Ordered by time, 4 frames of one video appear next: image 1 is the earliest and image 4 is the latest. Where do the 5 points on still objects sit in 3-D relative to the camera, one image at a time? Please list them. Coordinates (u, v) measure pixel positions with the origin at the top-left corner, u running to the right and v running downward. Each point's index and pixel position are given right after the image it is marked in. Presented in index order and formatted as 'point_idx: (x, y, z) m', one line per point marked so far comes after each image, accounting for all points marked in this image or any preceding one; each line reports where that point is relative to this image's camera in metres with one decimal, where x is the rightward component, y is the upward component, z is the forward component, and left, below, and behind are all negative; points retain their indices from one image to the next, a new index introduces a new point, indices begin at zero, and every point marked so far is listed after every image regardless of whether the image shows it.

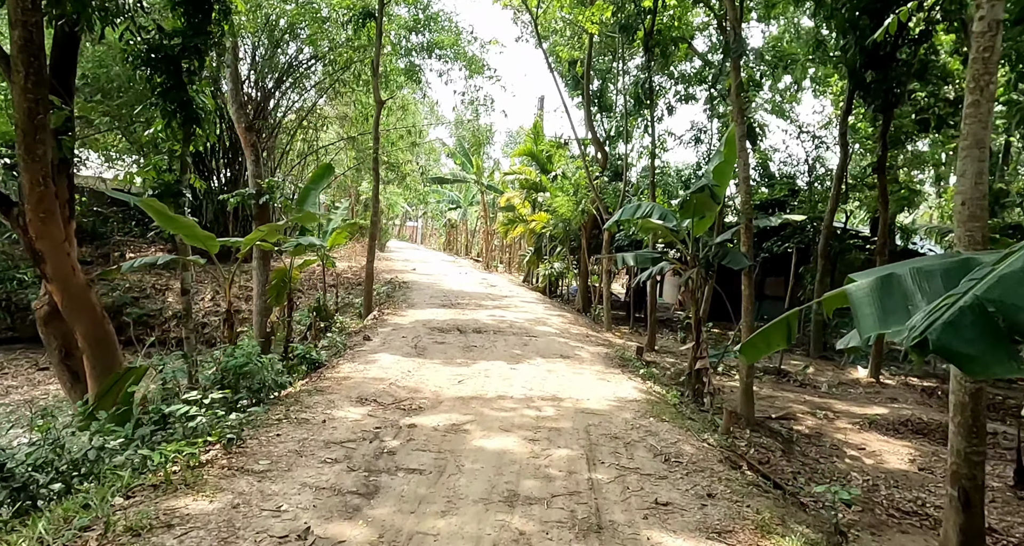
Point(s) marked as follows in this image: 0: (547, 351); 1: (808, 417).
0: (+0.4, -1.0, +8.3) m
1: (+3.5, -1.7, +7.6) m
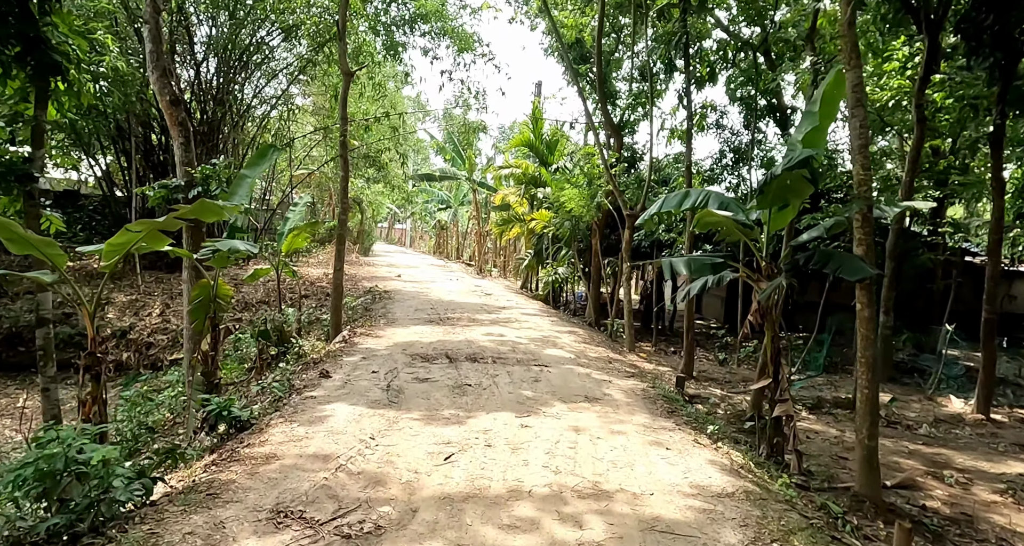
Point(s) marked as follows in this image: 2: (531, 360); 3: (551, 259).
0: (+0.5, -1.1, +6.2) m
1: (+3.6, -1.8, +5.4) m
2: (+0.2, -1.1, +7.8) m
3: (+1.0, +0.4, +15.8) m
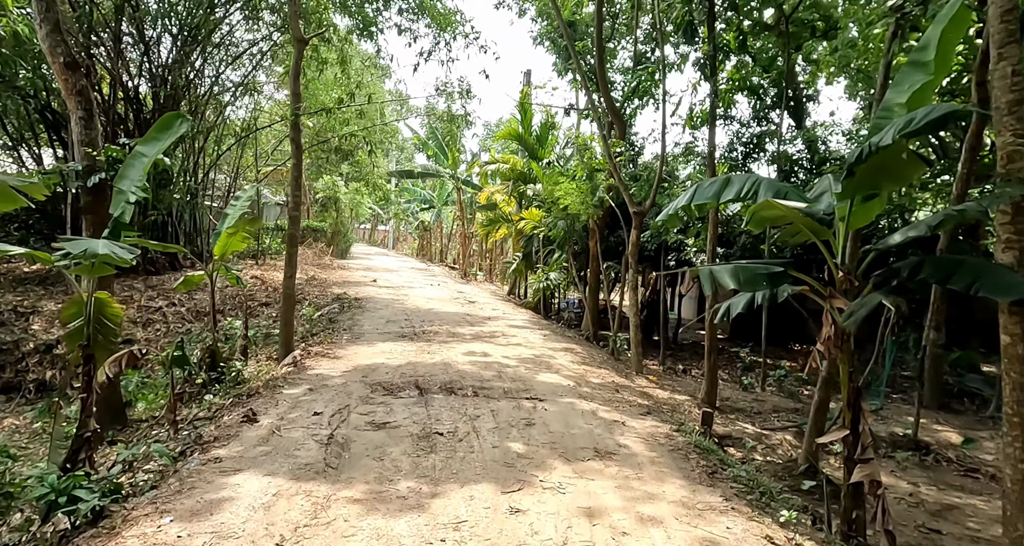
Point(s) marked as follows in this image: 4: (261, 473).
0: (+0.4, -1.2, +4.7) m
1: (+3.5, -1.9, +4.0) m
2: (+0.1, -1.2, +6.3) m
3: (+0.7, +0.2, +14.3) m
4: (-1.5, -1.2, +3.7) m
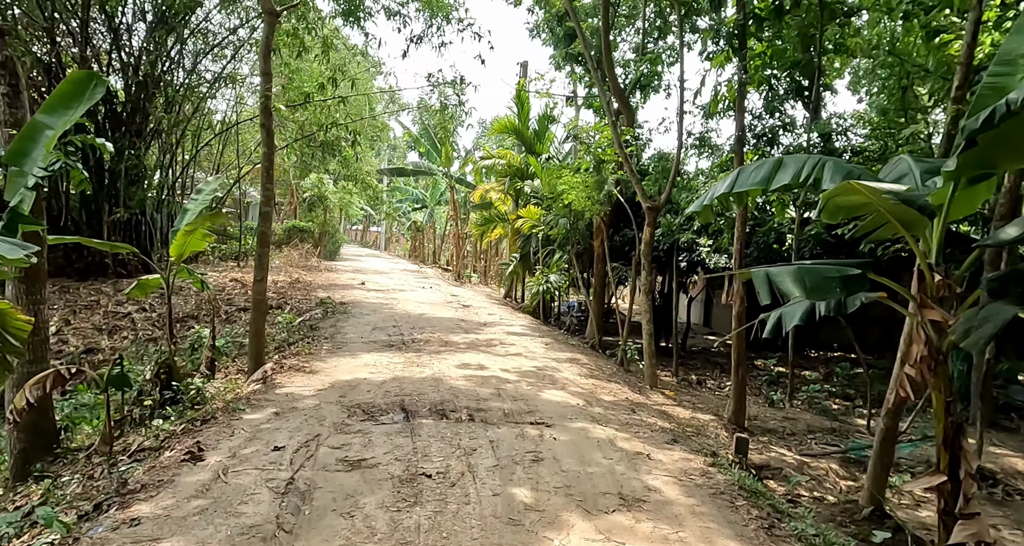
0: (+0.4, -1.2, +3.8) m
1: (+3.5, -1.9, +3.1) m
2: (+0.1, -1.2, +5.4) m
3: (+0.6, +0.2, +13.4) m
4: (-1.5, -1.2, +2.8) m
